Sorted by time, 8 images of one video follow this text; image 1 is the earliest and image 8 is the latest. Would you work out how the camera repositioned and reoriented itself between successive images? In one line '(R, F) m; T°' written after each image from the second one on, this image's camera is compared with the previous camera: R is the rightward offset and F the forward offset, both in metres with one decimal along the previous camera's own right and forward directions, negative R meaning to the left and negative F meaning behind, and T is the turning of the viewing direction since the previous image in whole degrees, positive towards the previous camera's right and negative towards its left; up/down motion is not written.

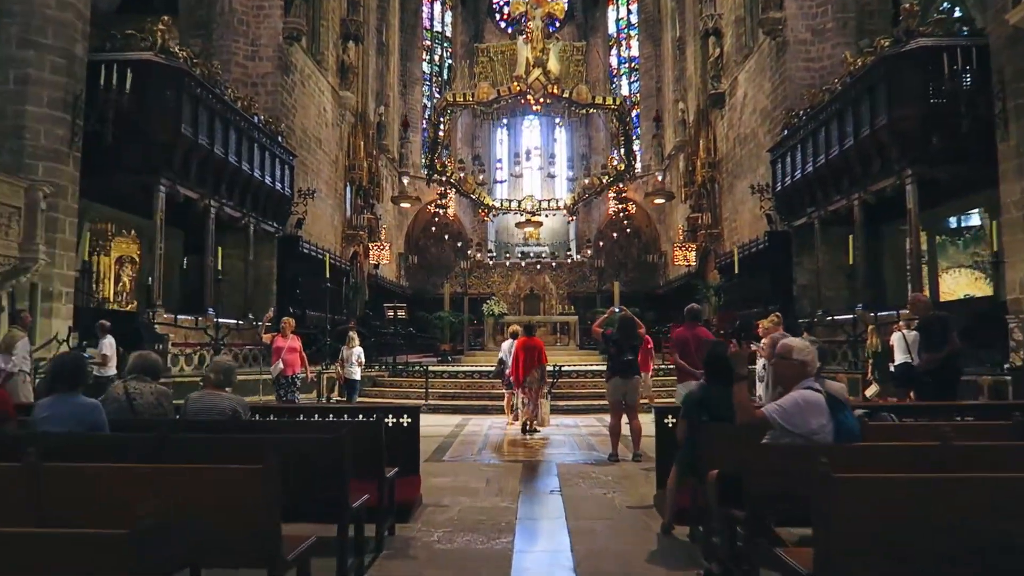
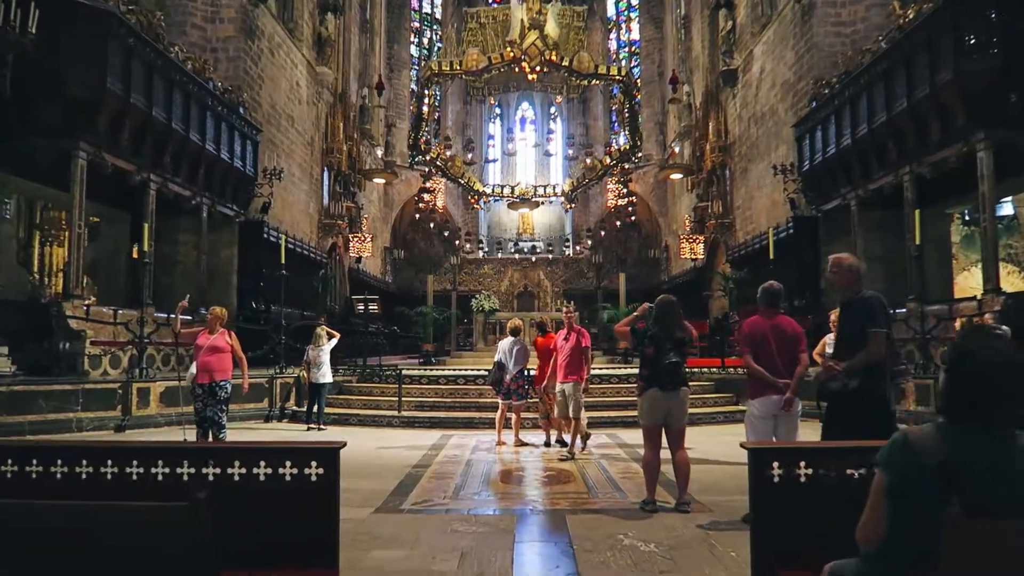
(0.0, +2.0) m; +1°
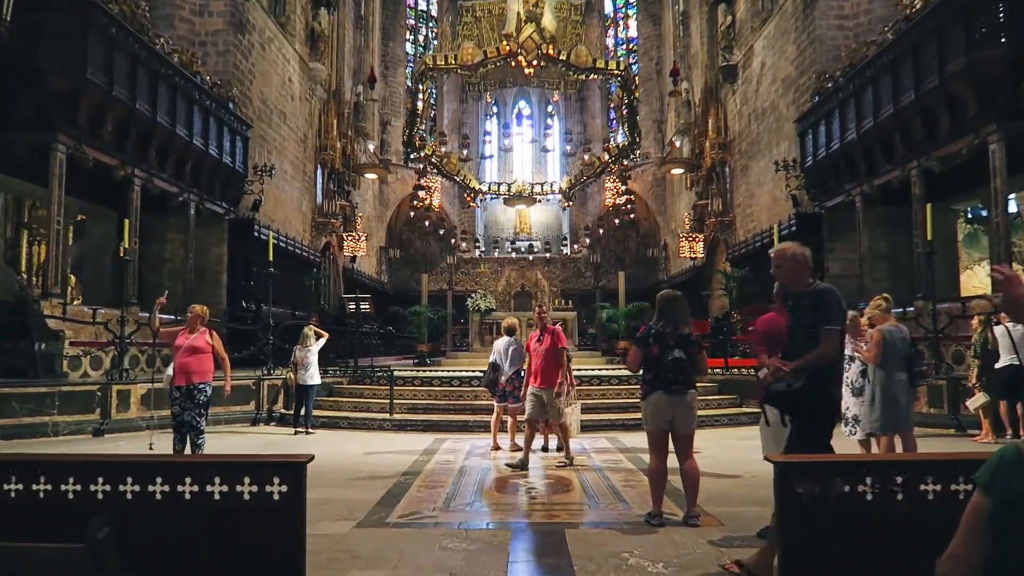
(0.0, +0.3) m; 0°
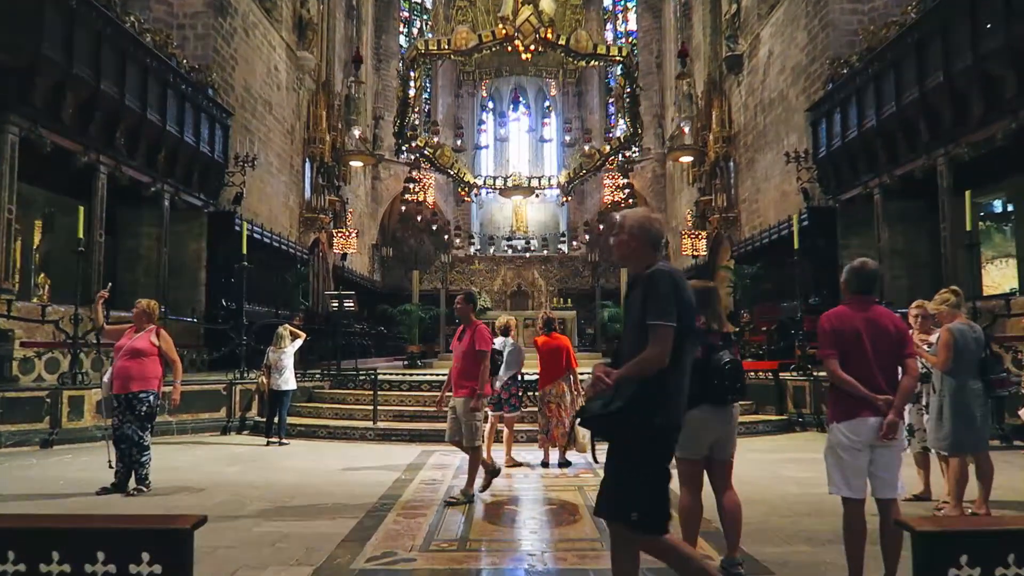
(0.0, +0.8) m; 0°
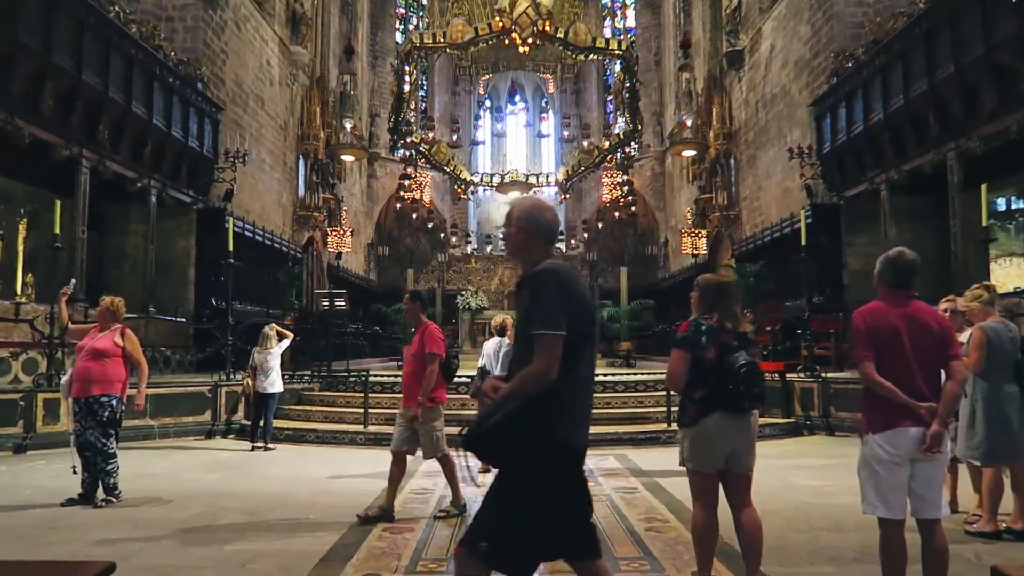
(0.0, +0.3) m; 0°
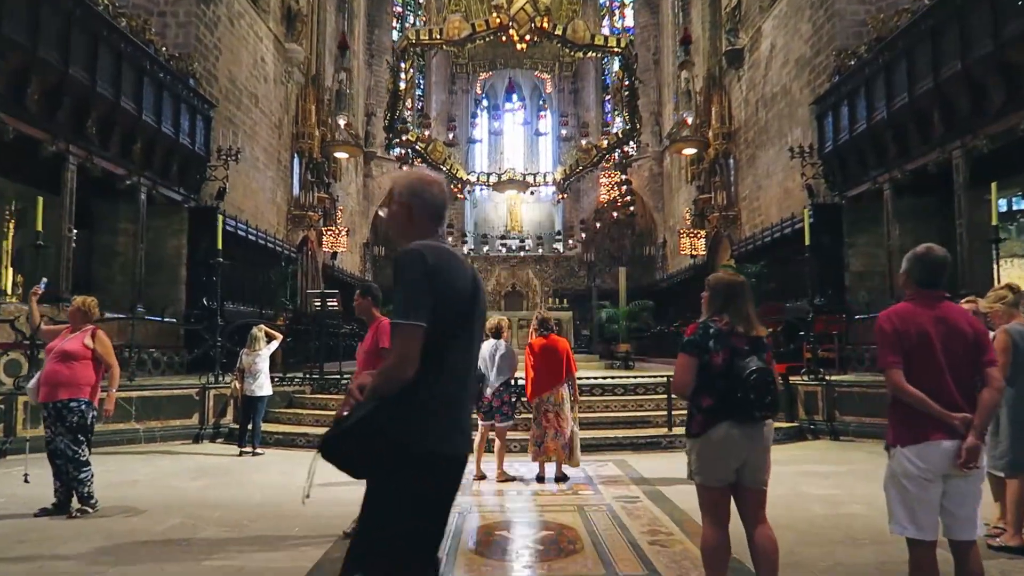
(0.0, +0.2) m; 0°
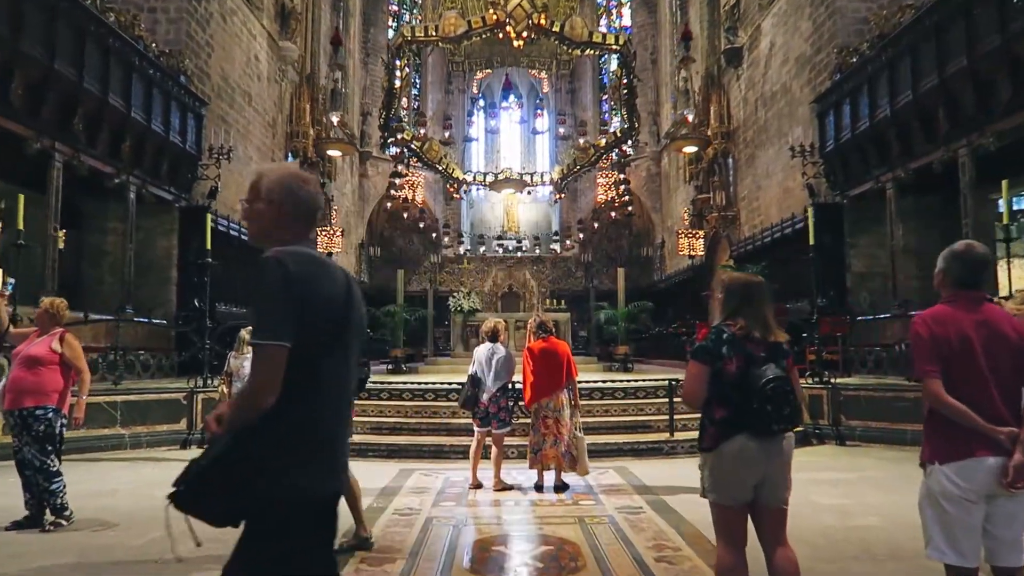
(0.0, +0.2) m; 0°
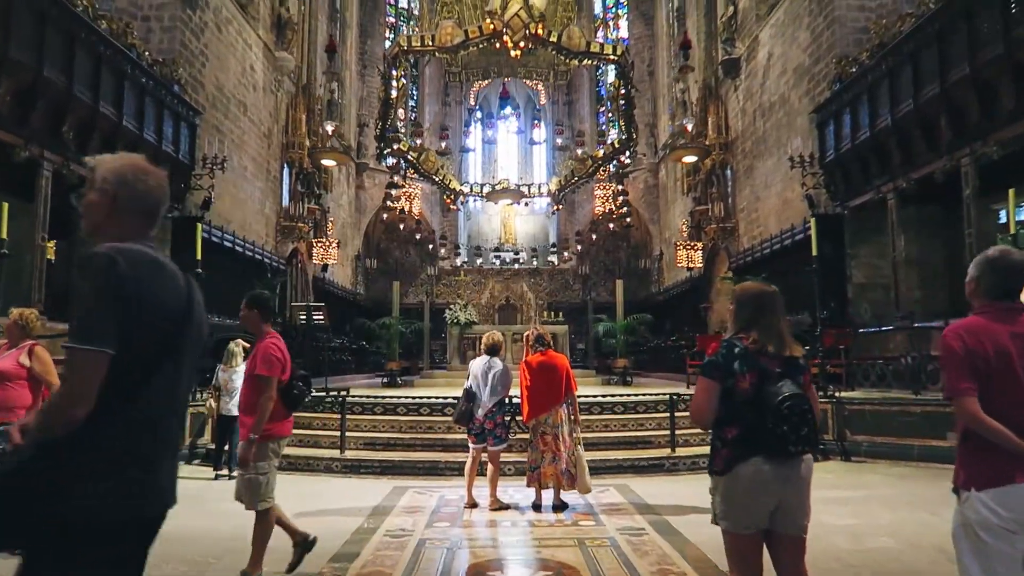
(0.0, +0.2) m; 0°
